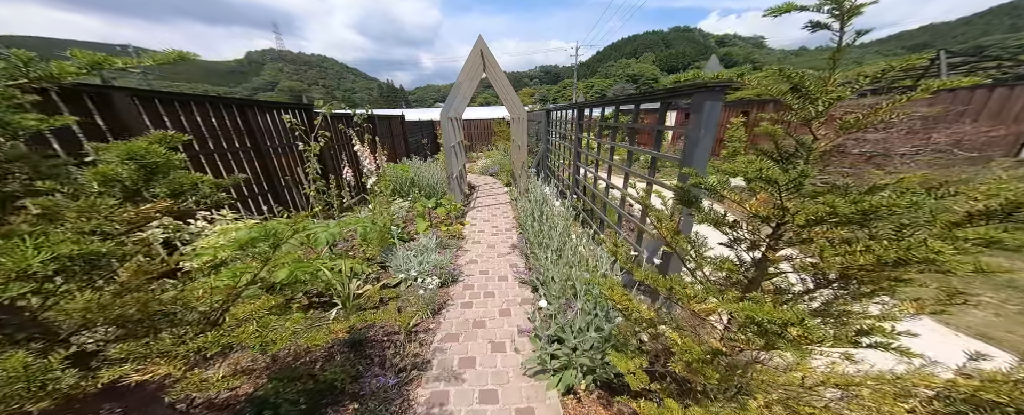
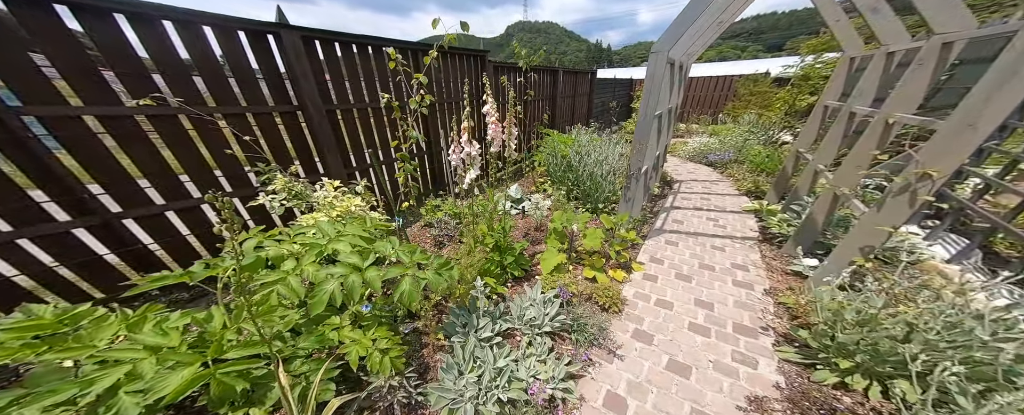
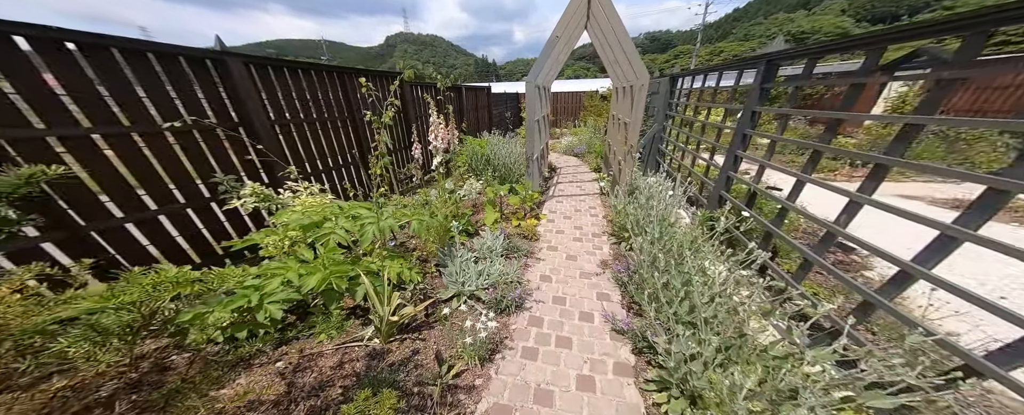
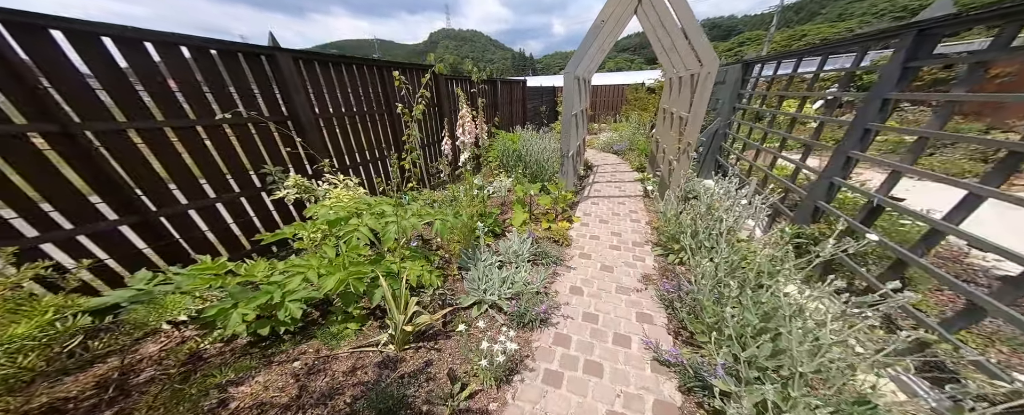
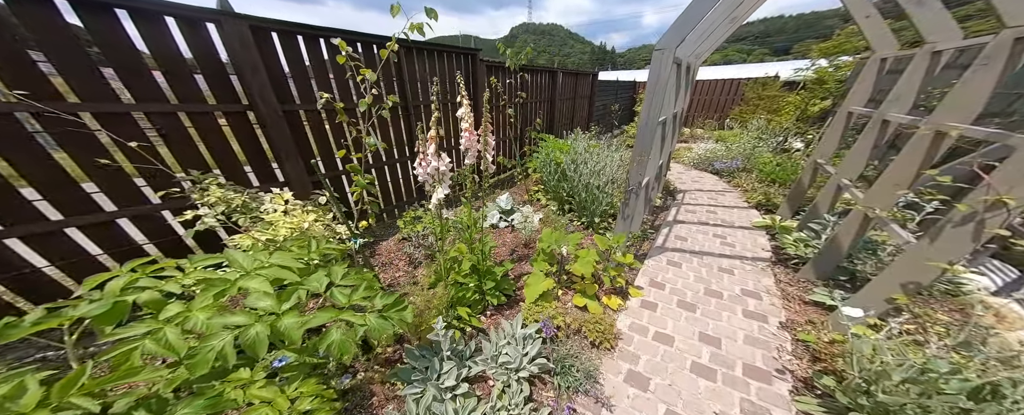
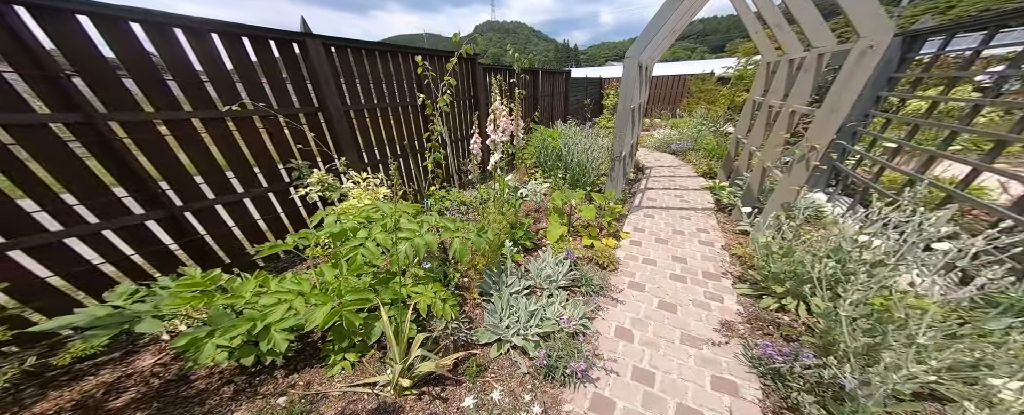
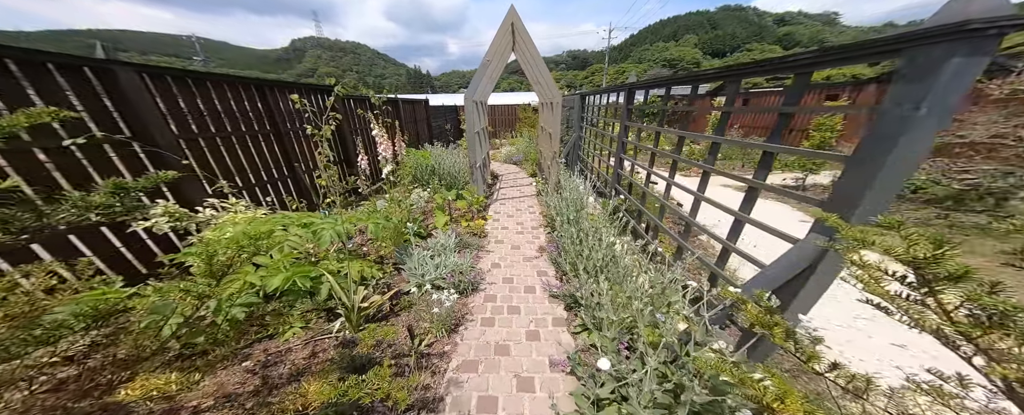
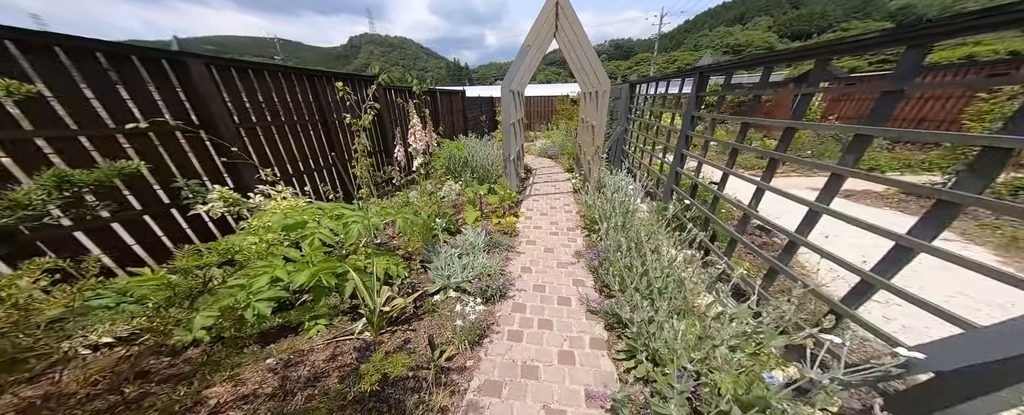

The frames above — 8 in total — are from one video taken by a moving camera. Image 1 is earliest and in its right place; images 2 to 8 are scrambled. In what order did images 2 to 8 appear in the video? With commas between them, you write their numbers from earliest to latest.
7, 8, 3, 4, 6, 2, 5
